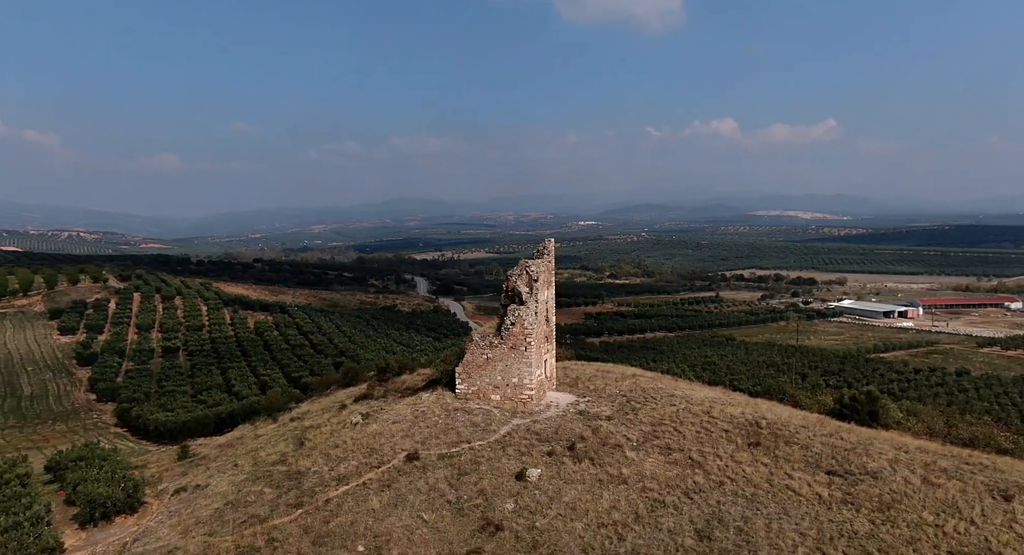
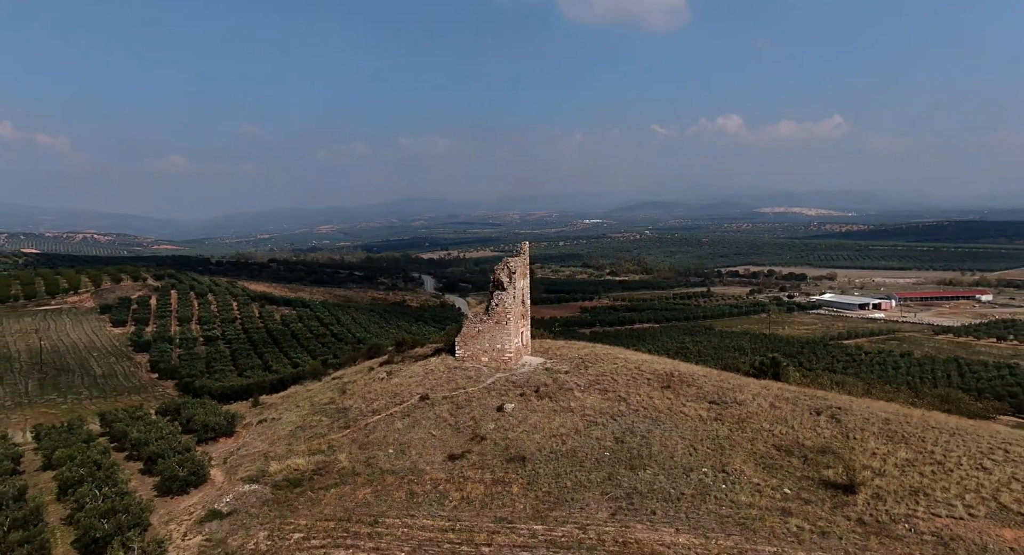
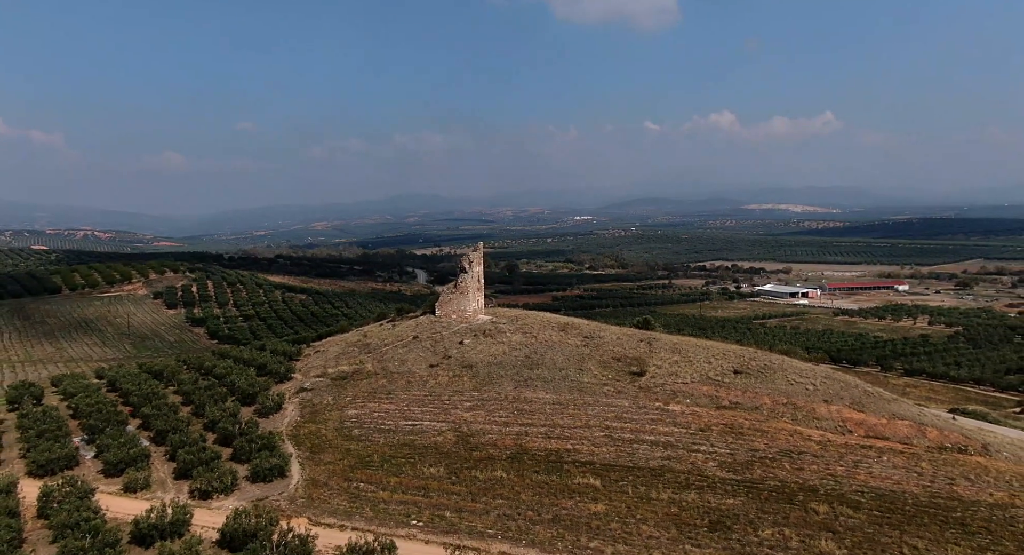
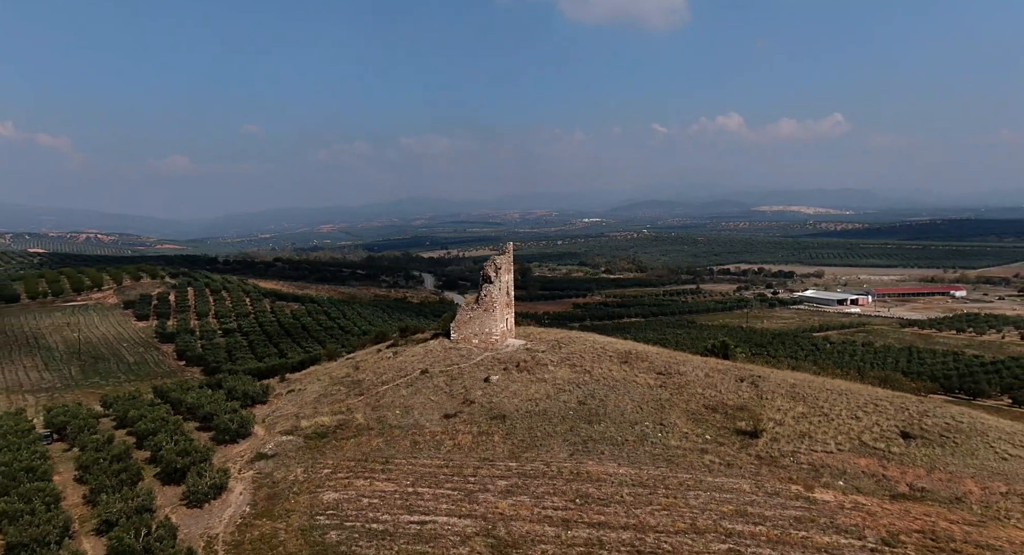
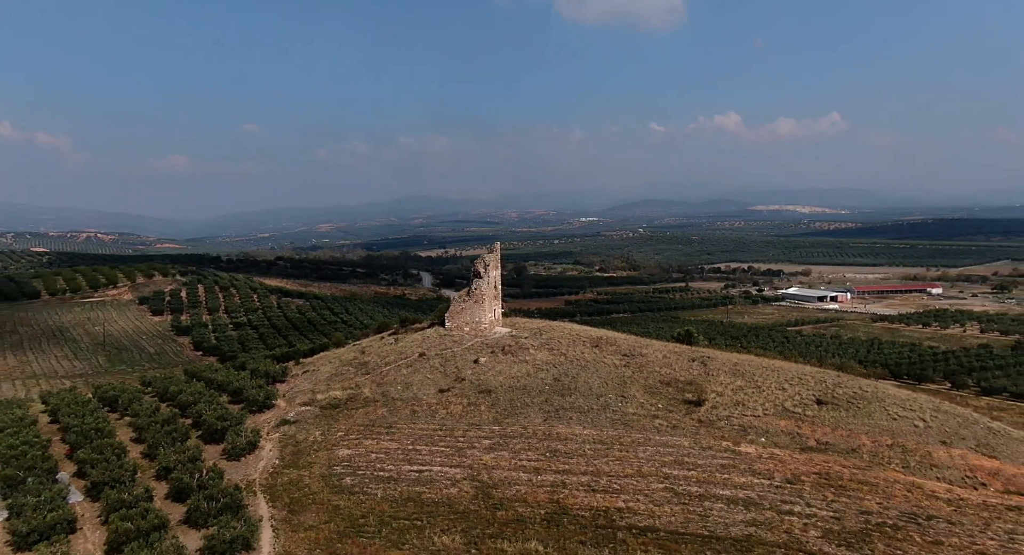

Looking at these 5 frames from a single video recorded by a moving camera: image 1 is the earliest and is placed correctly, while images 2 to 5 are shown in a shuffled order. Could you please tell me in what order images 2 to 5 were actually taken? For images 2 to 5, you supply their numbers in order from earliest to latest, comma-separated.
2, 4, 5, 3
